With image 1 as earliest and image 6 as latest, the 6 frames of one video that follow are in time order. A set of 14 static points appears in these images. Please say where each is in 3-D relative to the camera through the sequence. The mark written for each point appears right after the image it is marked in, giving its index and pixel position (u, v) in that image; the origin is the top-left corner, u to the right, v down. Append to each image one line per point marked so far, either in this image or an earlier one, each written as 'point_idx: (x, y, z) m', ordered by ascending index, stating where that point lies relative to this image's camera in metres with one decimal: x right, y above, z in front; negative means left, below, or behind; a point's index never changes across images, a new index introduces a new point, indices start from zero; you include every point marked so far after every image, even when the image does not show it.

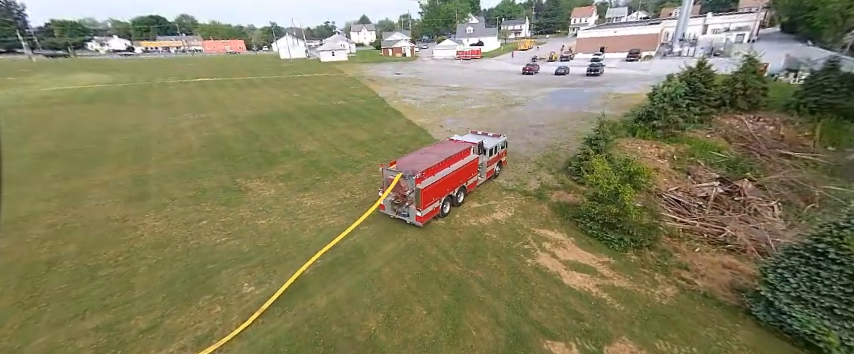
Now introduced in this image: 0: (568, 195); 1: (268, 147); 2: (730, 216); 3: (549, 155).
0: (+5.0, -0.7, +11.2) m
1: (-8.2, +1.5, +16.3) m
2: (+9.7, -1.3, +10.0) m
3: (+5.8, +1.0, +15.0) m
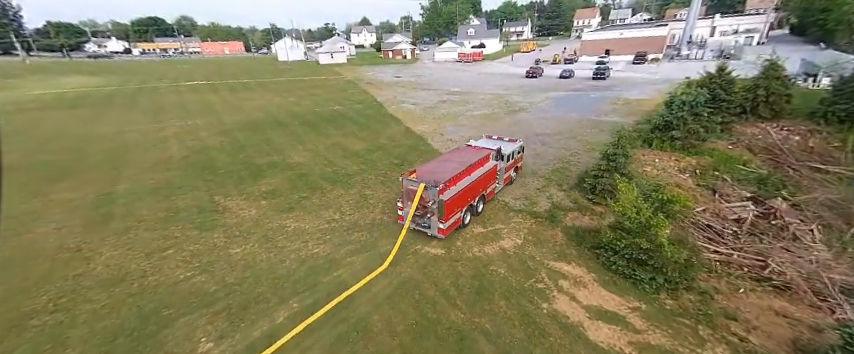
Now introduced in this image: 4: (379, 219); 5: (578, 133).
0: (+5.0, -1.3, +10.0) m
1: (-8.3, +0.9, +15.2) m
2: (+9.6, -1.9, +8.8) m
3: (+5.8, +0.3, +13.8) m
4: (-1.6, -1.4, +10.3) m
5: (+8.8, +2.6, +18.3) m
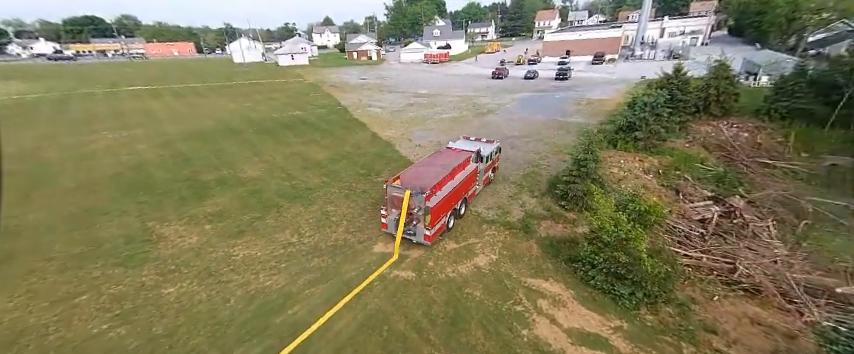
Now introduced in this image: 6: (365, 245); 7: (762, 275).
0: (+4.0, -1.5, +9.7) m
1: (-9.7, +0.2, +13.6) m
2: (+8.8, -2.0, +8.9) m
3: (+4.4, +0.1, +13.5) m
4: (-2.5, -1.8, +9.4) m
5: (+6.9, +2.5, +18.3) m
6: (-1.8, -1.9, +9.1) m
7: (+8.0, -2.4, +7.5) m
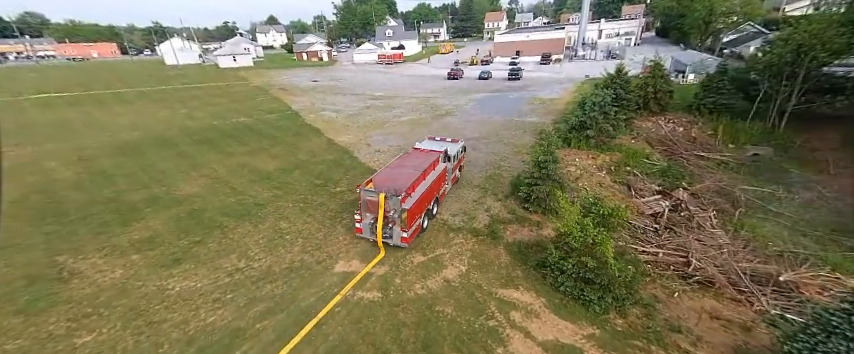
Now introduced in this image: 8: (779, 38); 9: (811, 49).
0: (+2.9, -1.6, +9.6) m
1: (-11.2, -0.6, +11.8) m
2: (+7.8, -1.8, +9.5) m
3: (+2.8, 0.0, +13.5) m
4: (-3.5, -2.3, +8.6) m
5: (+4.5, +2.5, +18.6) m
6: (-2.7, -2.3, +8.3) m
7: (+7.2, -2.3, +7.9) m
8: (+18.2, +7.2, +16.4) m
9: (+17.9, +6.0, +14.8) m
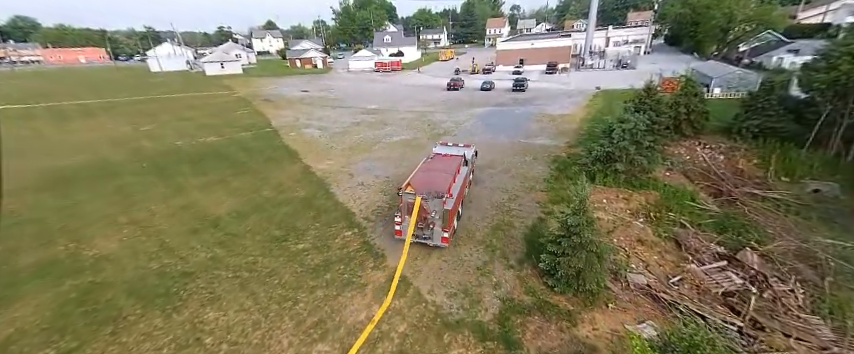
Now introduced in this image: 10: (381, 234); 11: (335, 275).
0: (+2.6, -3.3, +6.7) m
1: (-11.6, -2.2, +8.9) m
2: (+7.4, -3.5, +6.5) m
3: (+2.4, -1.6, +10.6) m
4: (-3.8, -3.8, +5.6) m
5: (+4.2, +0.7, +15.7) m
6: (-3.0, -3.9, +5.4) m
7: (+6.8, -3.9, +5.0) m
8: (+18.0, +5.4, +13.5) m
9: (+17.6, +4.2, +11.9) m
10: (-1.5, -1.9, +10.3) m
11: (-2.4, -2.6, +8.4) m
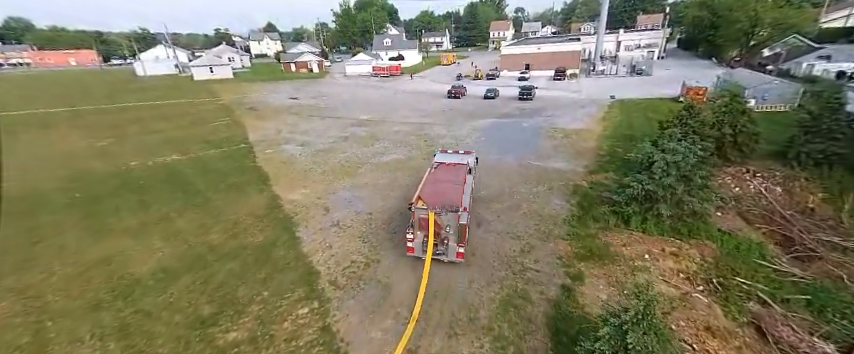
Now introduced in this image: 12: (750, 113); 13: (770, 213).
0: (+2.2, -4.6, +3.9) m
1: (-11.9, -3.5, +6.2) m
2: (+7.0, -4.9, +3.7) m
3: (+2.1, -3.0, +7.8) m
4: (-4.2, -5.1, +2.8) m
5: (+3.9, -0.7, +12.9) m
6: (-3.5, -5.2, +2.6) m
7: (+6.4, -5.3, +2.1) m
8: (+17.7, +3.9, +10.7) m
9: (+17.3, +2.7, +9.0) m
10: (-1.8, -3.2, +7.5) m
11: (-2.8, -4.0, +5.6) m
12: (+14.4, +2.9, +14.1) m
13: (+12.2, -1.2, +11.2) m
